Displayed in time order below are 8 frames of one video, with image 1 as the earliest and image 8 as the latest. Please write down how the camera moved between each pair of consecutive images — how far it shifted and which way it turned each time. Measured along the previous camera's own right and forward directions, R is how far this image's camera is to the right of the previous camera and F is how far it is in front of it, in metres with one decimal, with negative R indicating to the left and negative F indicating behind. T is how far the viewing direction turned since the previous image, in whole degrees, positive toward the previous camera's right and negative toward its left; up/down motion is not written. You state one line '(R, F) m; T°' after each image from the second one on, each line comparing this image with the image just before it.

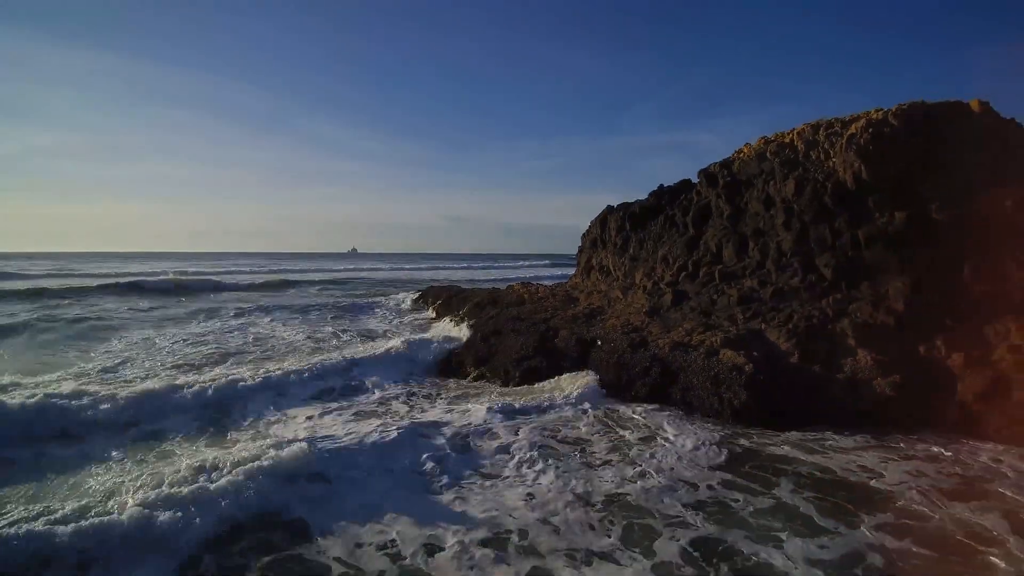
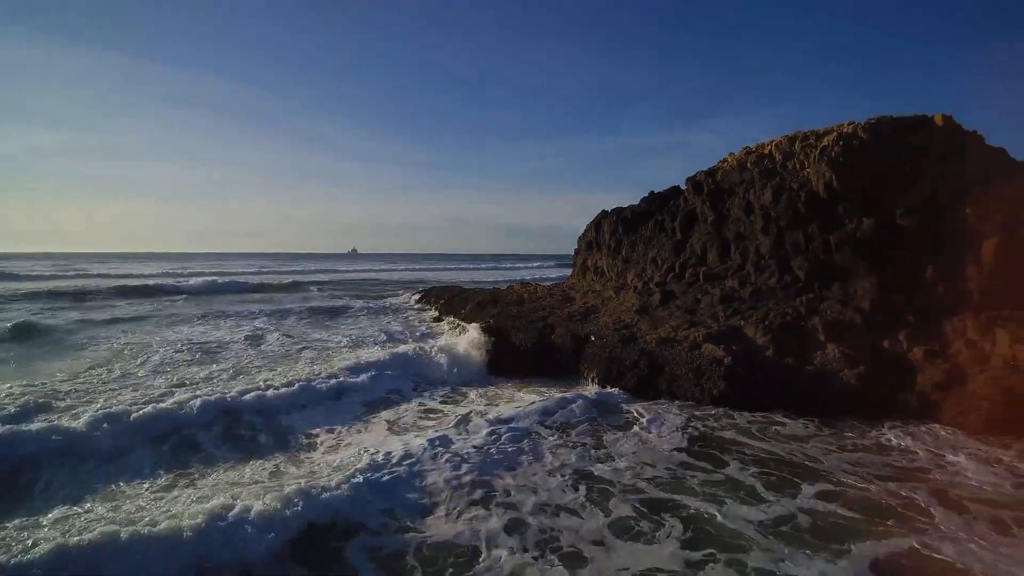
(0.0, -0.6) m; 0°
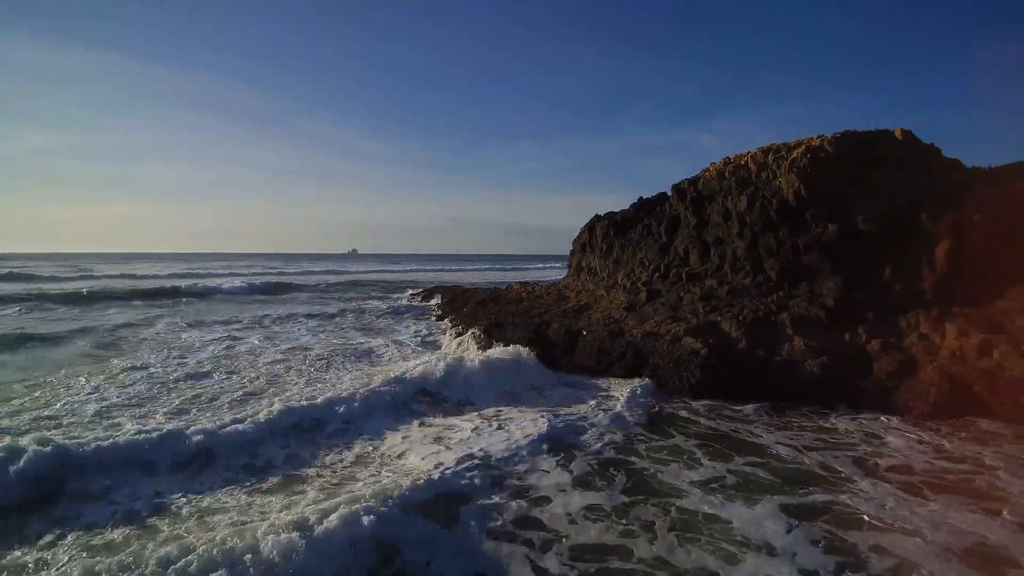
(0.0, -0.8) m; 0°
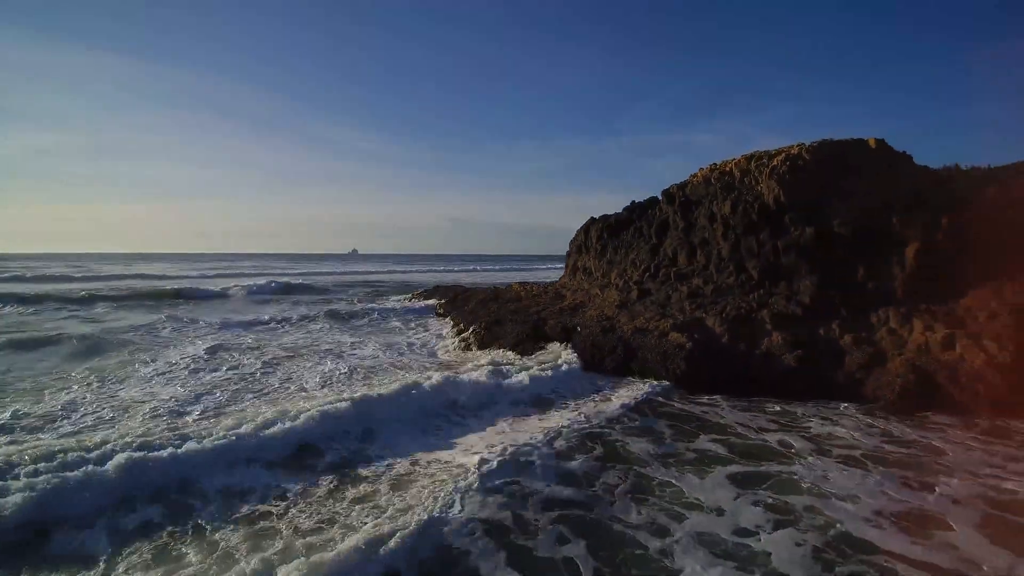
(0.0, -0.6) m; 0°
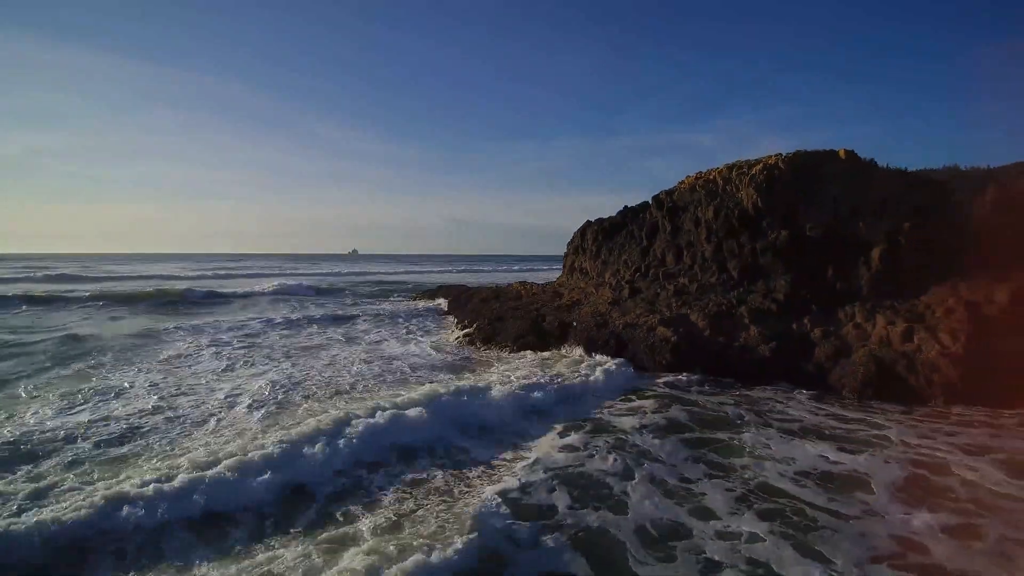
(0.0, -0.9) m; 0°
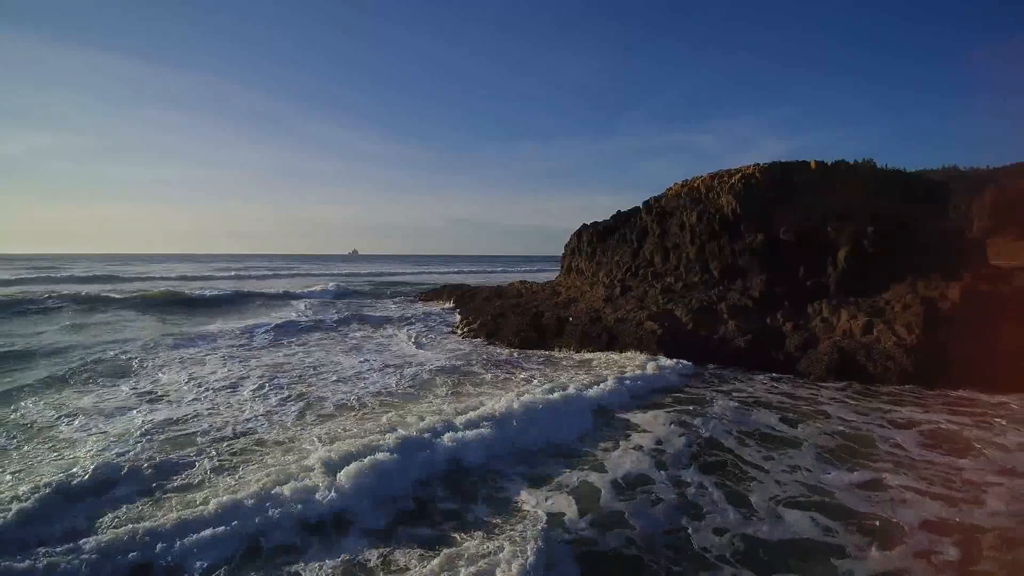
(0.0, -1.1) m; 0°
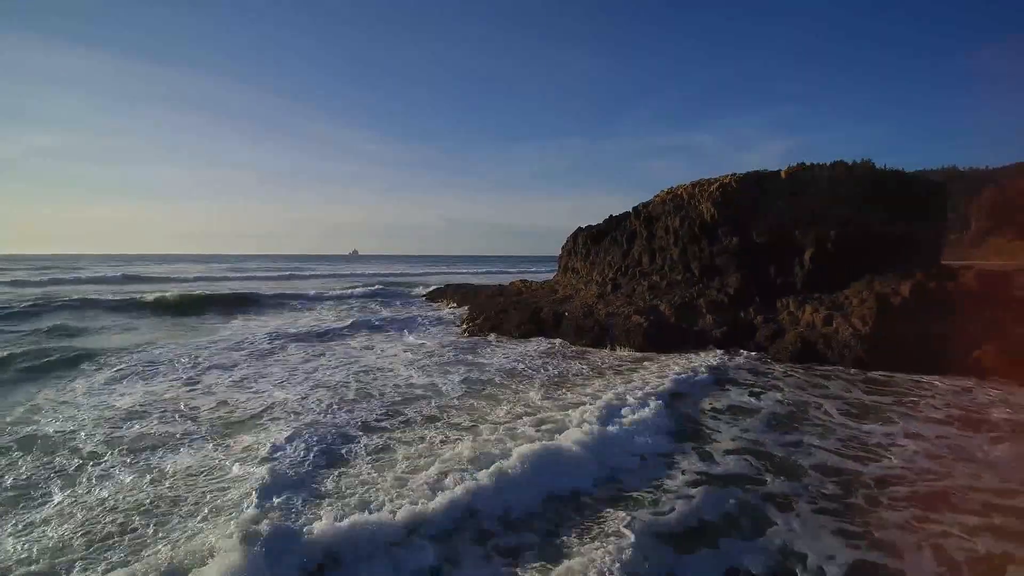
(0.0, -1.3) m; 0°
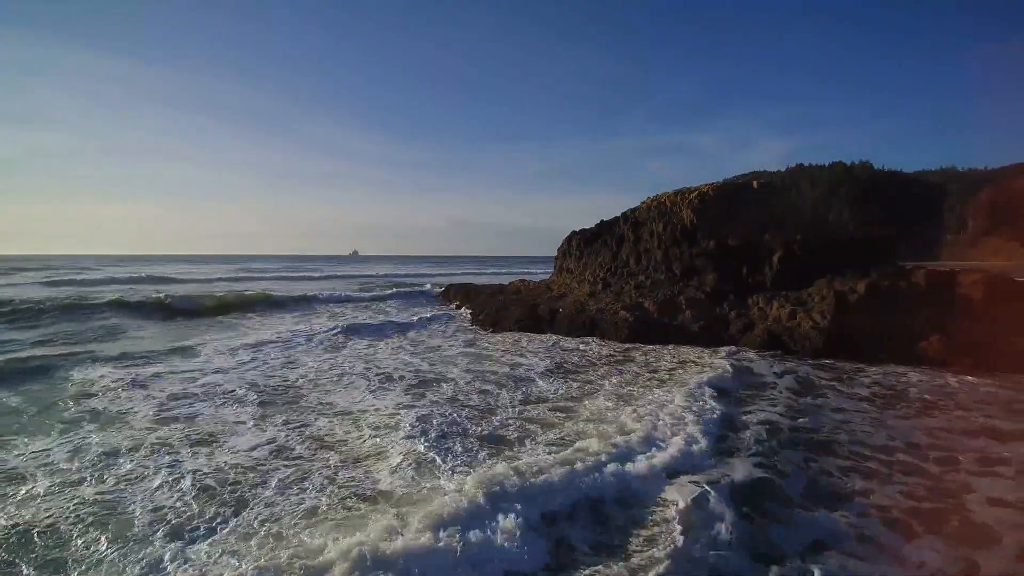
(0.0, -1.4) m; 0°
